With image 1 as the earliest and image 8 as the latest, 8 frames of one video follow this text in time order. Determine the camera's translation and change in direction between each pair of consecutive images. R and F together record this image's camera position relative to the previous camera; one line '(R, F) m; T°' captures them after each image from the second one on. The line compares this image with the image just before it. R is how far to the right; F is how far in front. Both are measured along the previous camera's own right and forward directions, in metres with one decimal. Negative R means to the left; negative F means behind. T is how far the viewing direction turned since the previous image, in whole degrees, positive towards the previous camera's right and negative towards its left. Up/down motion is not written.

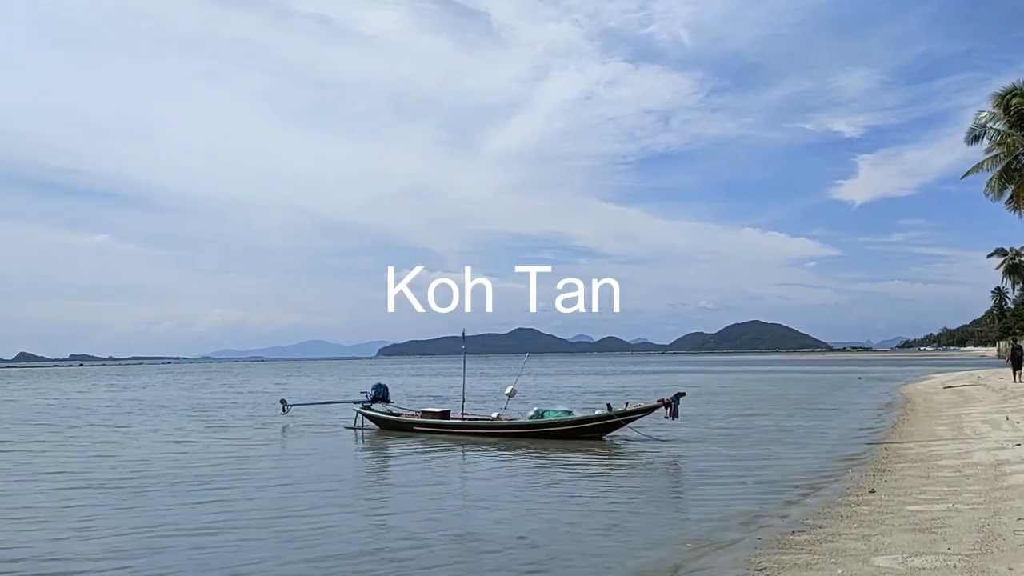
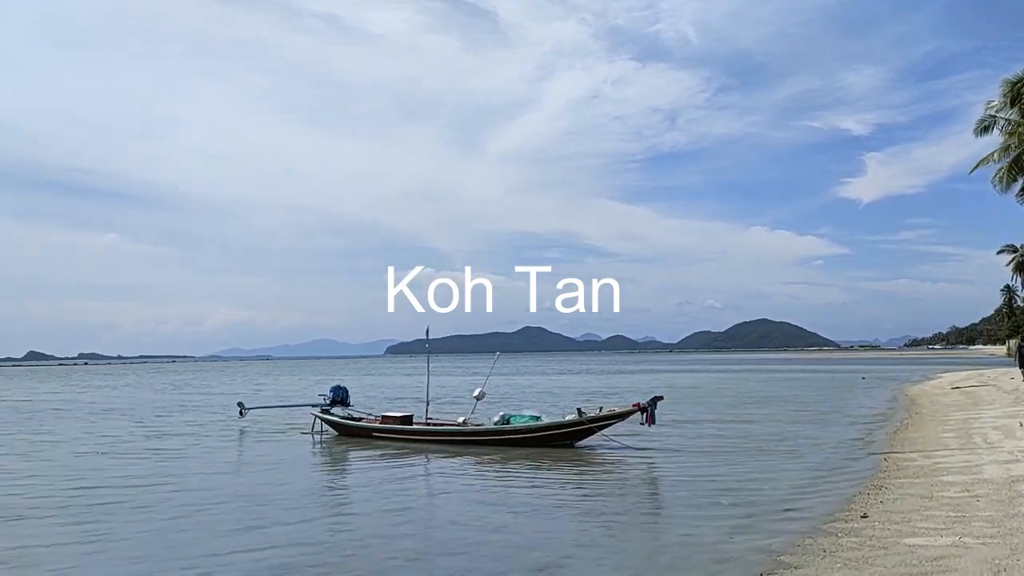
(+1.4, +2.5) m; 0°
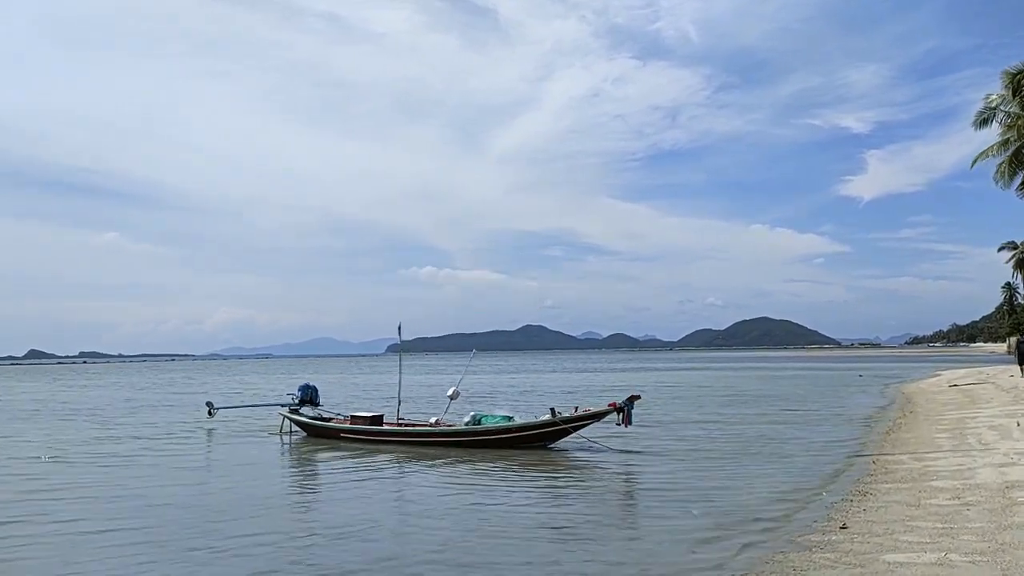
(+0.9, +1.3) m; 0°
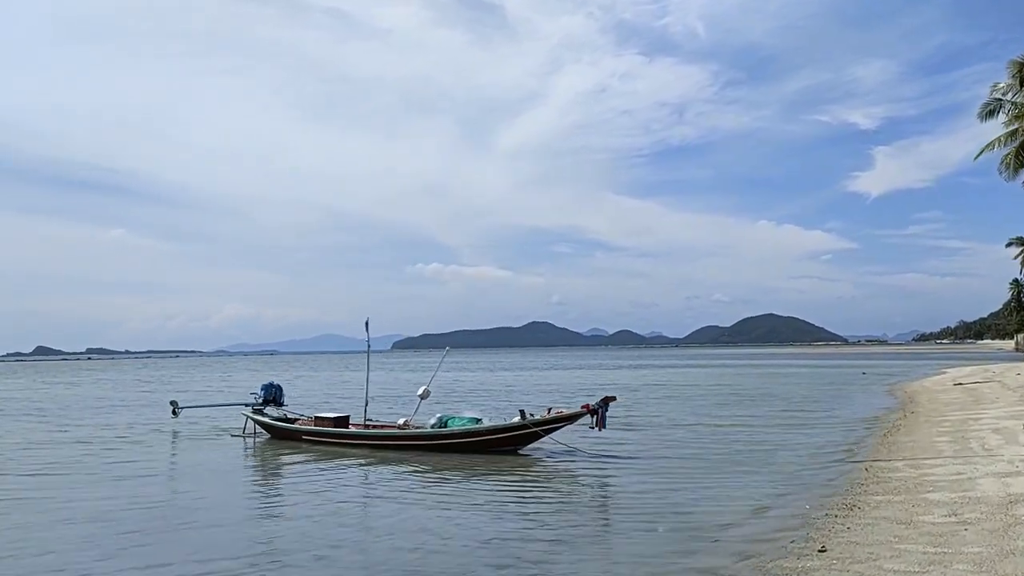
(+1.0, +1.6) m; 0°
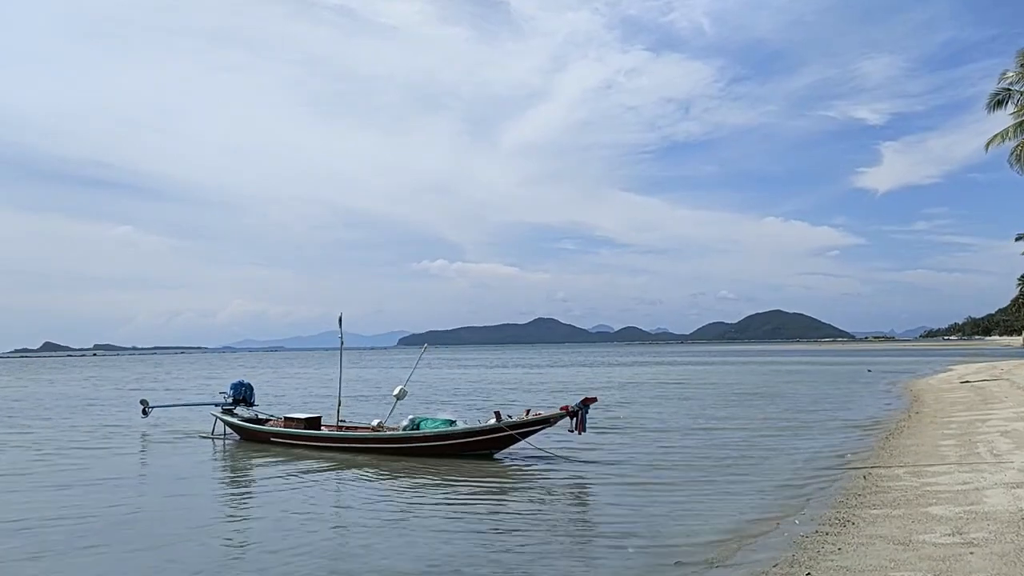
(+0.8, +1.4) m; 0°
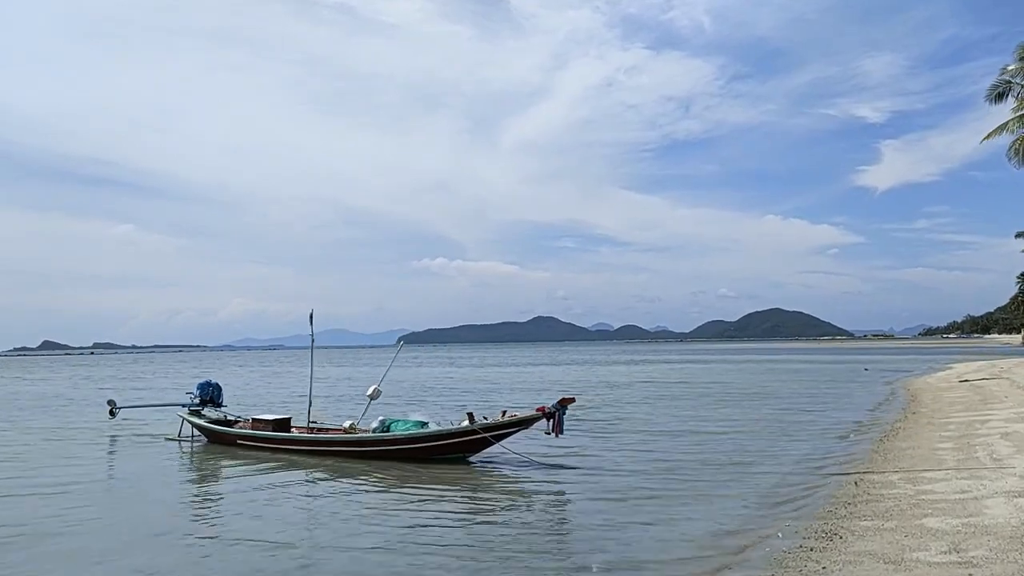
(+0.6, +1.1) m; 0°
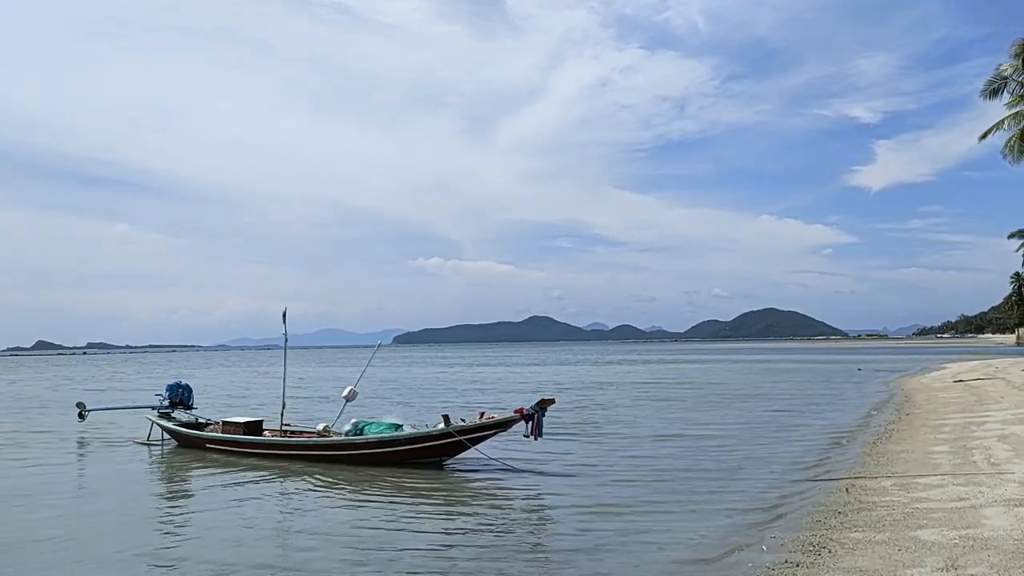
(+0.4, +0.8) m; 0°
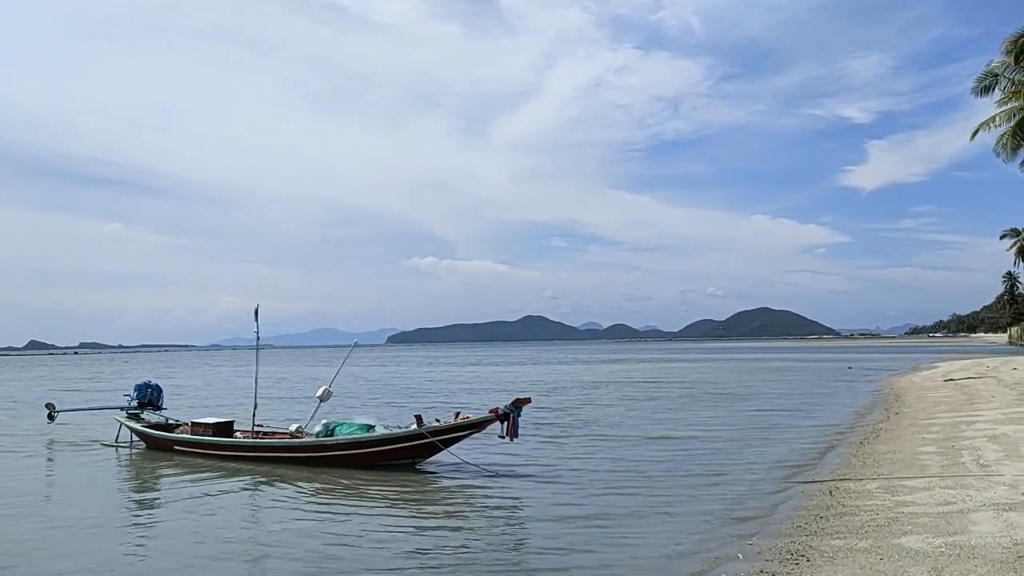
(+0.4, +0.6) m; 0°
